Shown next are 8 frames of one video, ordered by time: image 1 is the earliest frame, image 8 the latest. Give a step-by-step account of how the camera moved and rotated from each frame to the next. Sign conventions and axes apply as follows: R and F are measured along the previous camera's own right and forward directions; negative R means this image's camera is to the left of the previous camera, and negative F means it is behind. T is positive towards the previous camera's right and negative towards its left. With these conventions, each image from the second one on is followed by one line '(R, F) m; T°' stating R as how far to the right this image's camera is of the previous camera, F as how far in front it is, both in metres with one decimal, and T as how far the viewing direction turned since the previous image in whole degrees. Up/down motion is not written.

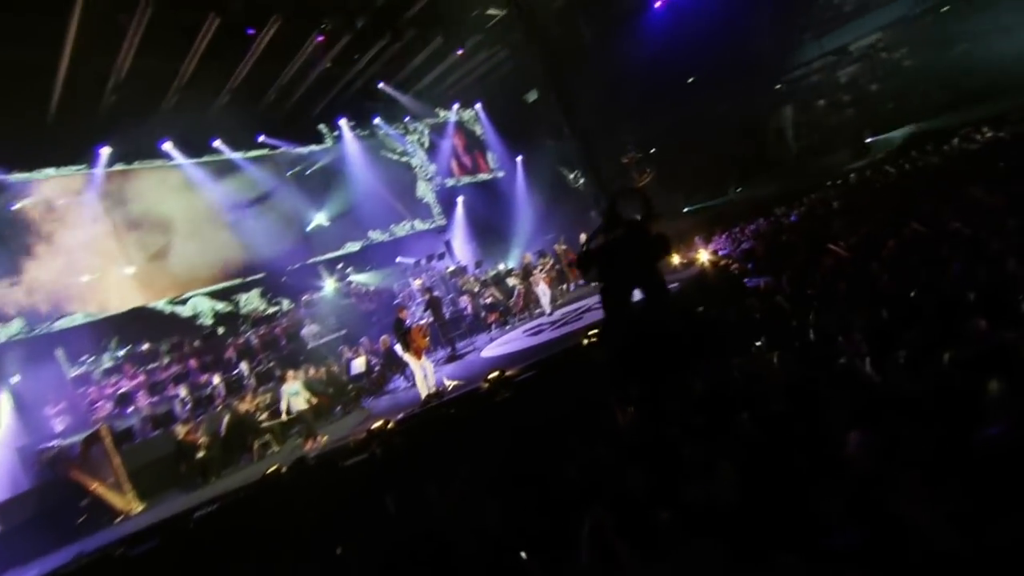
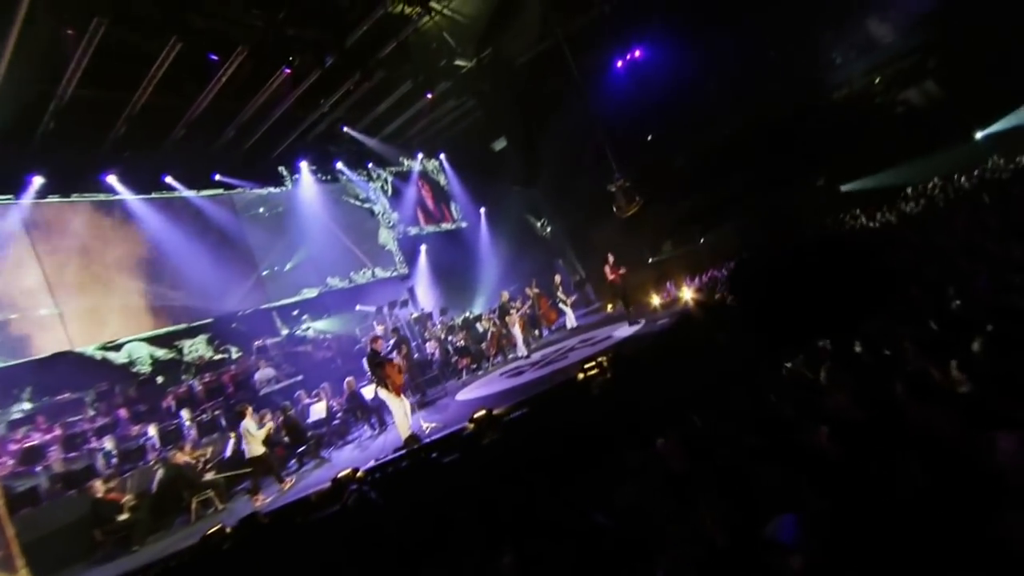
(-0.3, +0.5) m; +5°
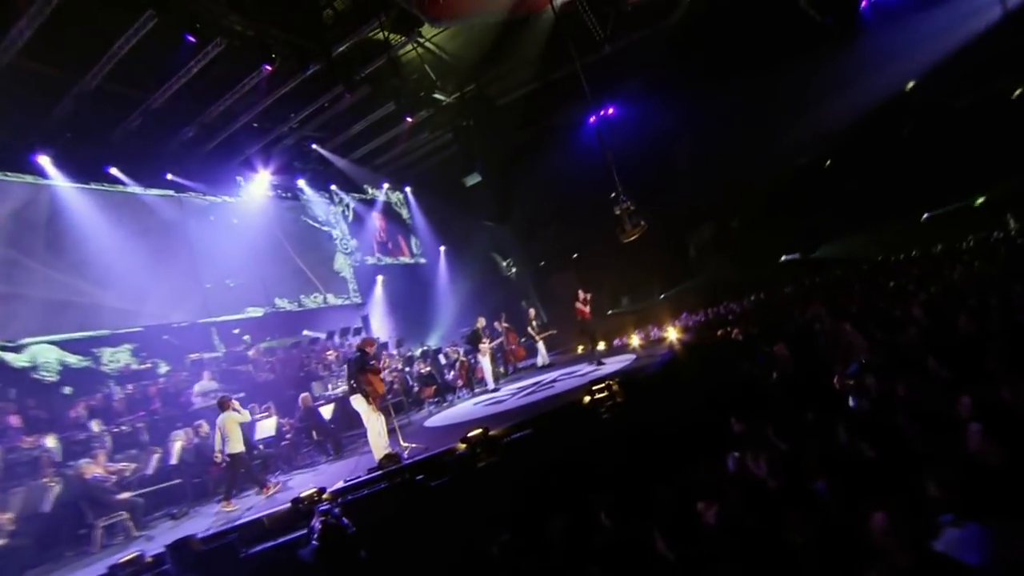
(-0.4, +0.5) m; +6°
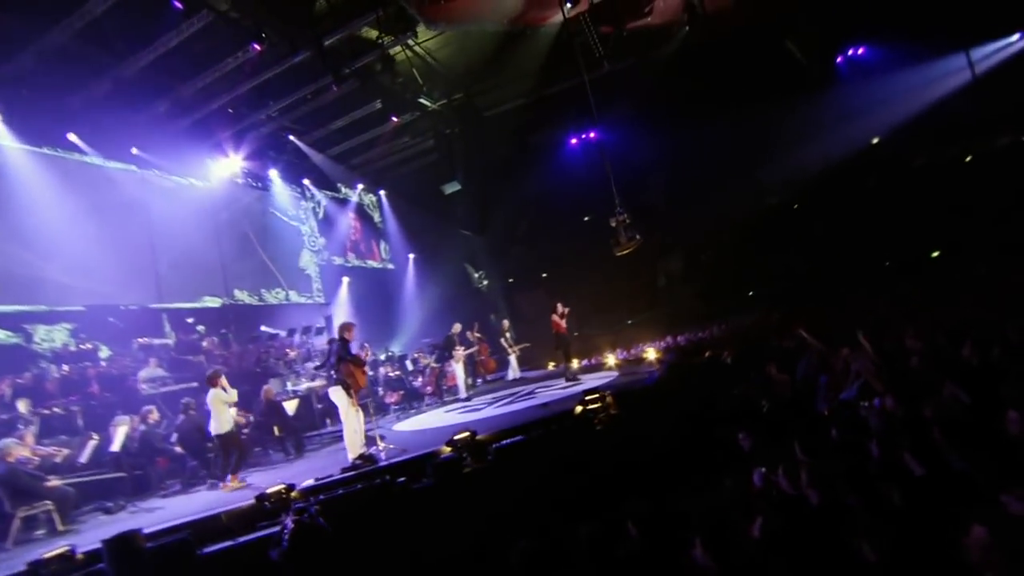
(-0.2, +0.2) m; +4°
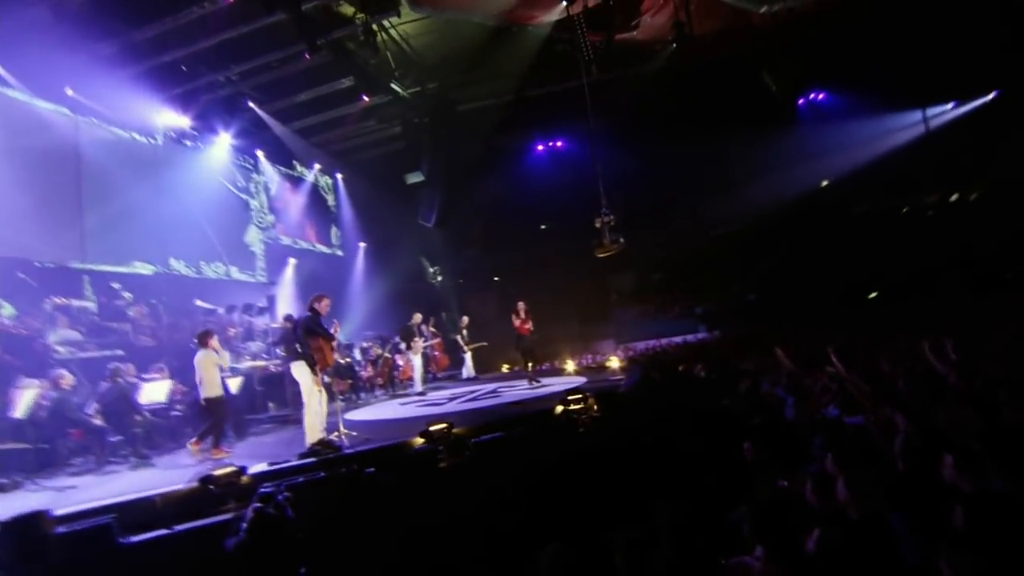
(-0.3, +0.3) m; +6°
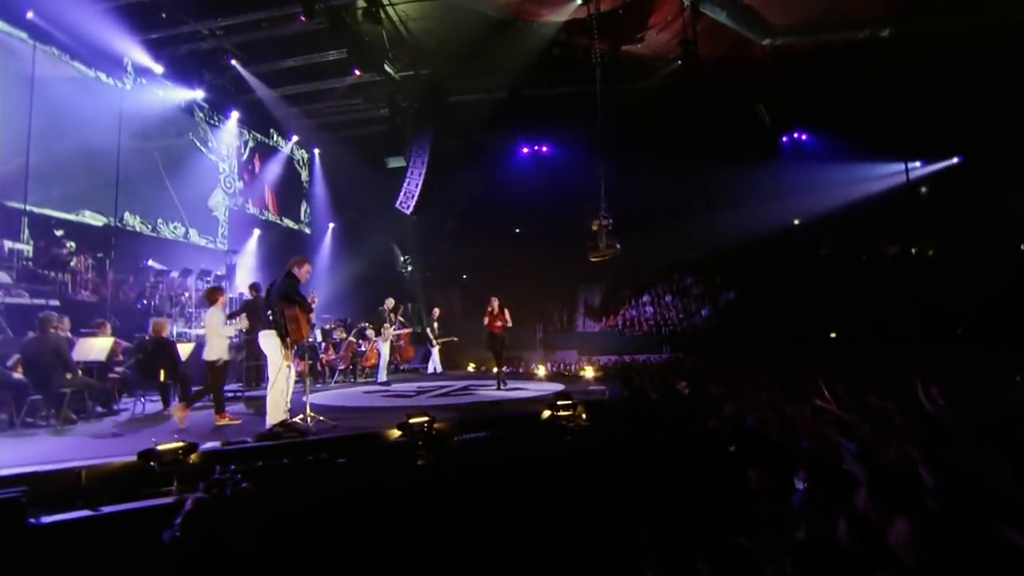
(-0.2, +0.3) m; +4°
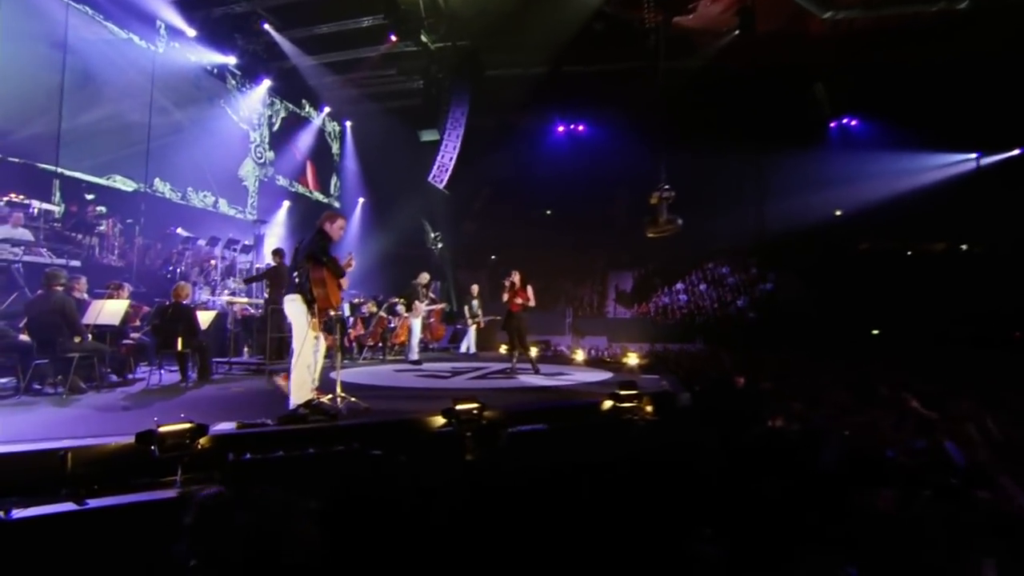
(-0.2, +0.4) m; -3°
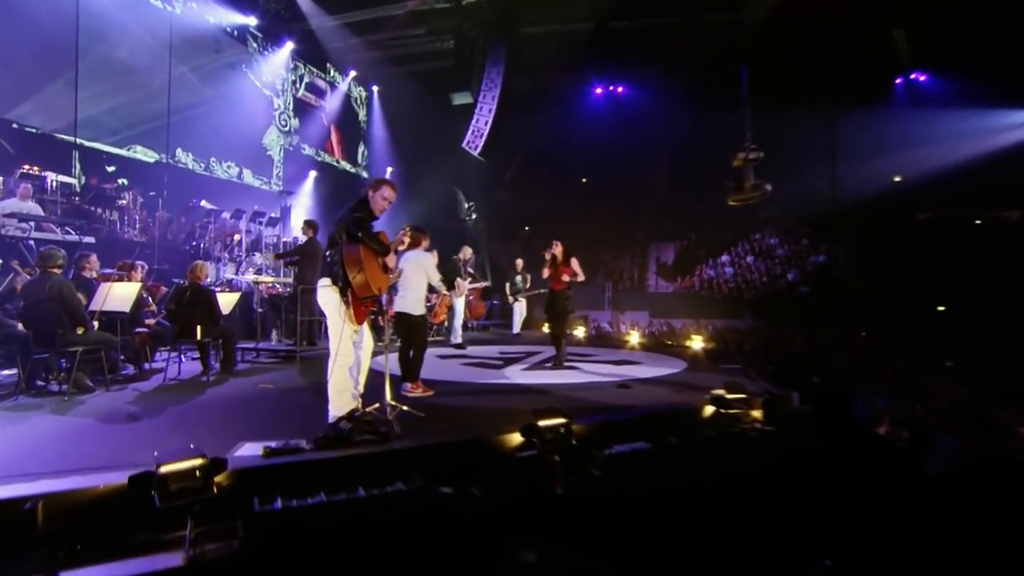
(-0.2, +0.5) m; -3°
